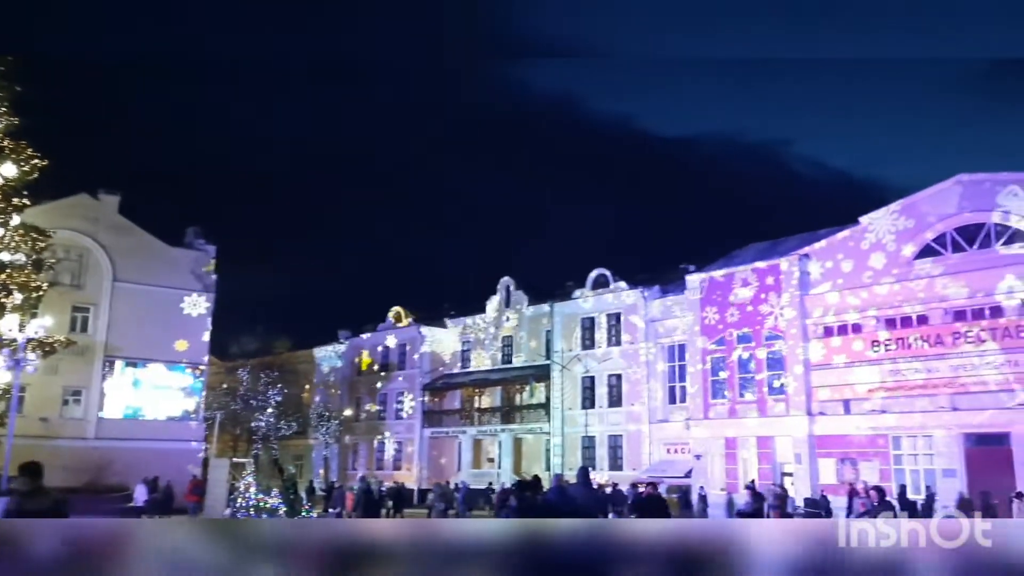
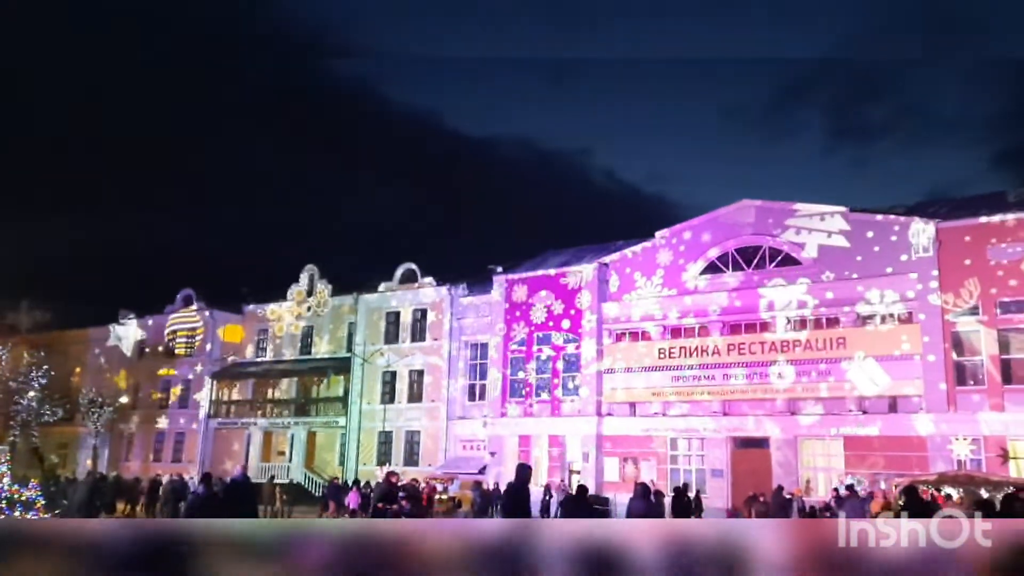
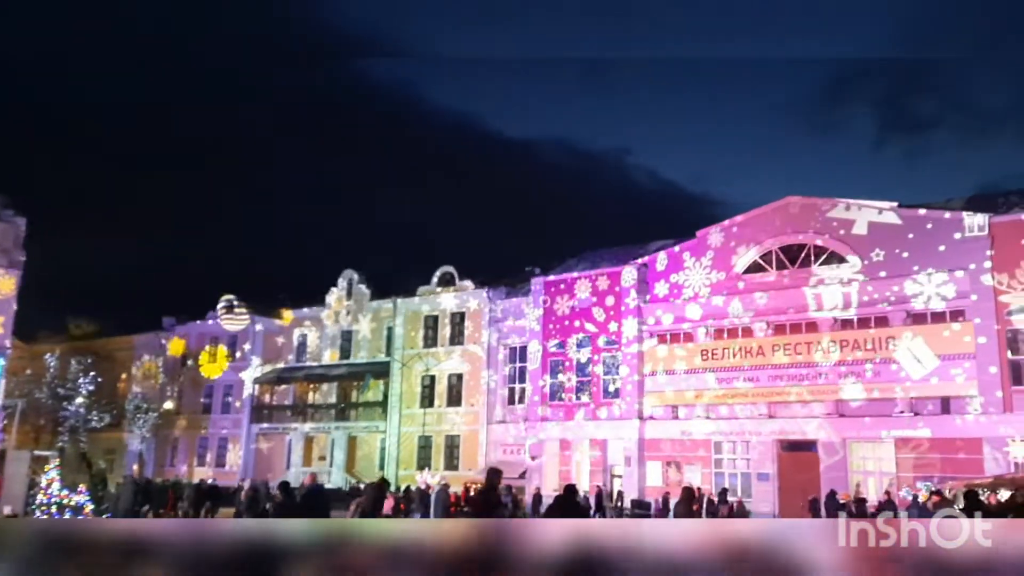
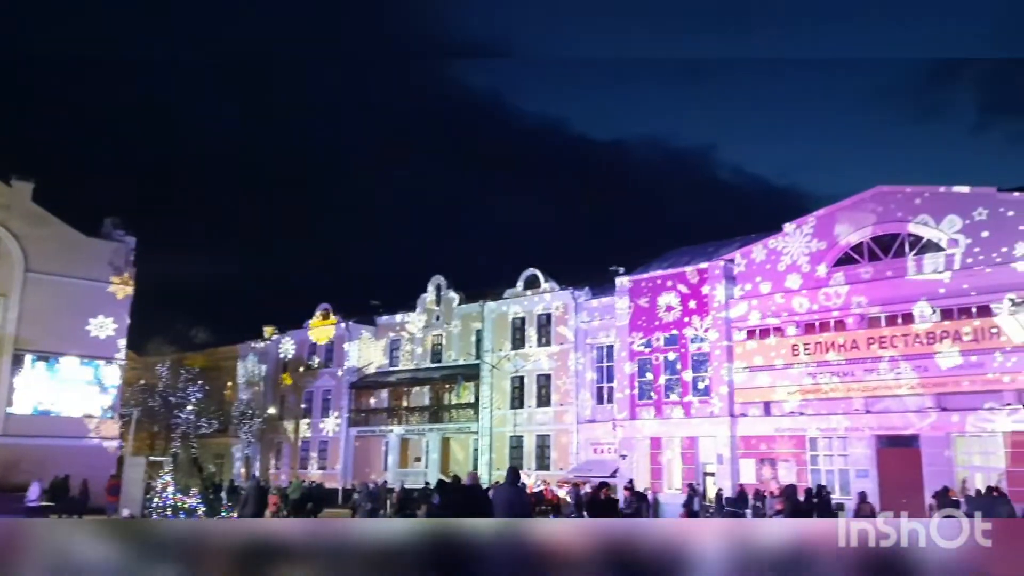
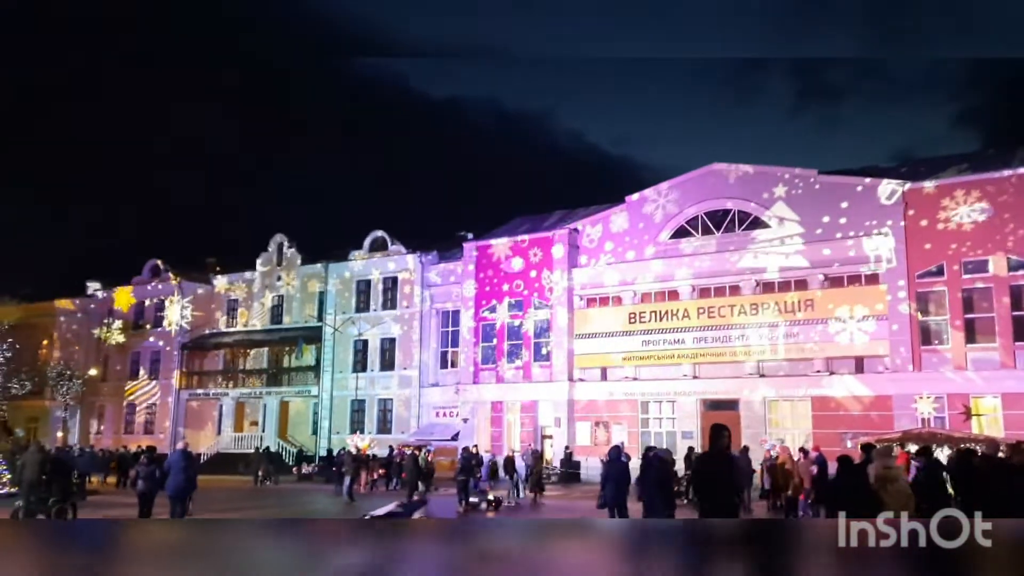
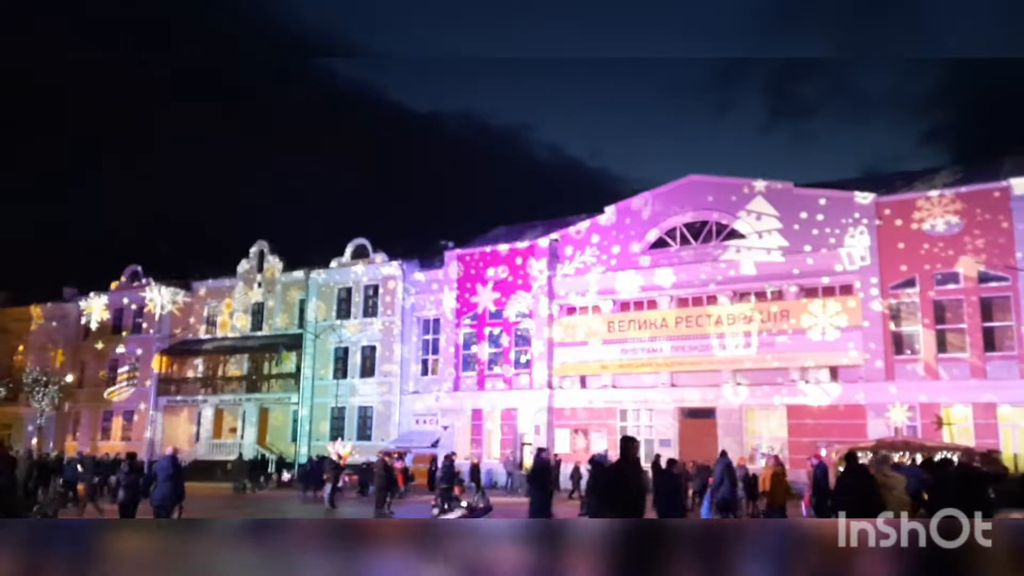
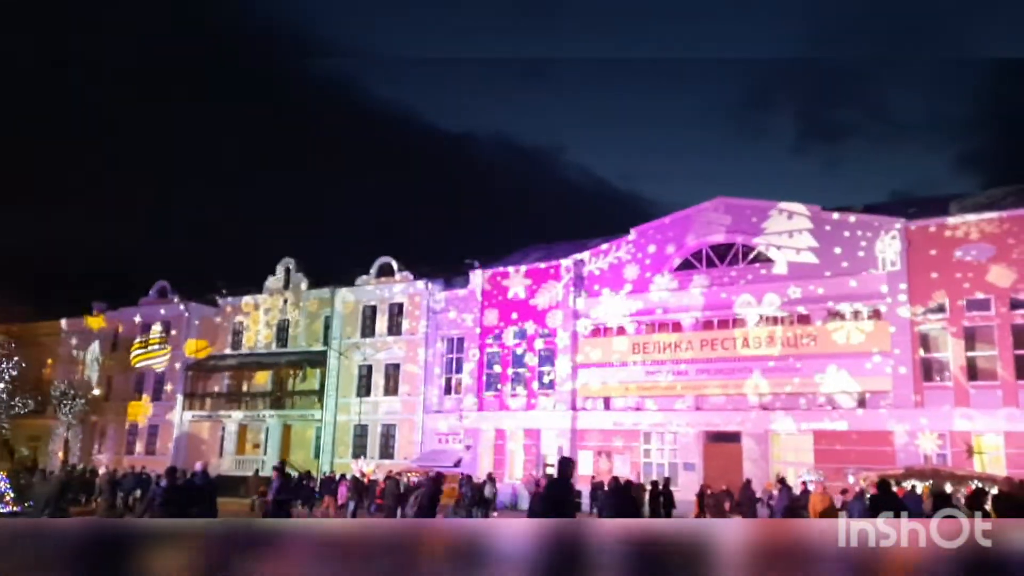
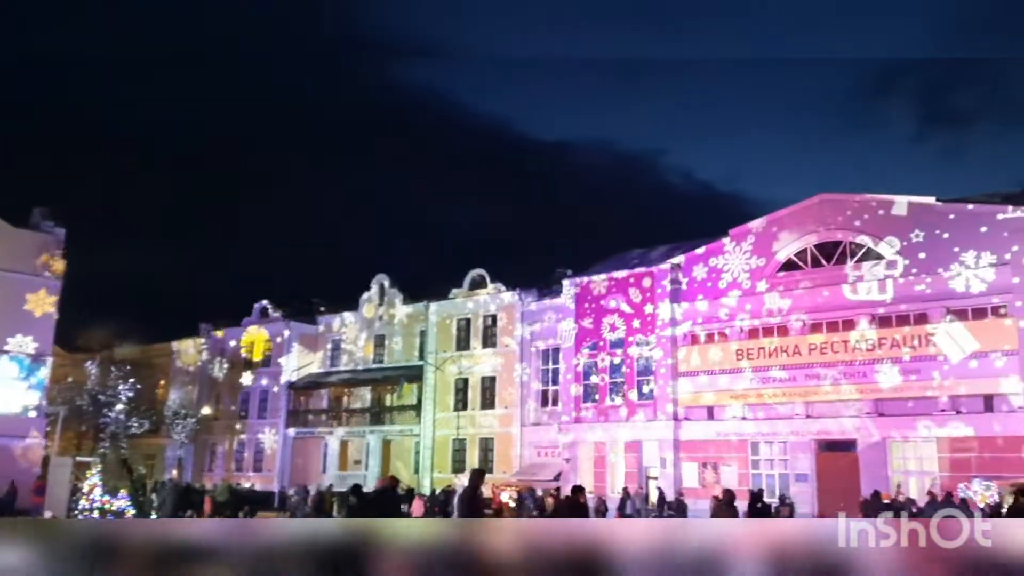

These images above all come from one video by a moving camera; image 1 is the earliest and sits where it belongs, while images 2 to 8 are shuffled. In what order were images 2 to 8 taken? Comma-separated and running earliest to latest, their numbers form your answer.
4, 8, 3, 2, 7, 6, 5
